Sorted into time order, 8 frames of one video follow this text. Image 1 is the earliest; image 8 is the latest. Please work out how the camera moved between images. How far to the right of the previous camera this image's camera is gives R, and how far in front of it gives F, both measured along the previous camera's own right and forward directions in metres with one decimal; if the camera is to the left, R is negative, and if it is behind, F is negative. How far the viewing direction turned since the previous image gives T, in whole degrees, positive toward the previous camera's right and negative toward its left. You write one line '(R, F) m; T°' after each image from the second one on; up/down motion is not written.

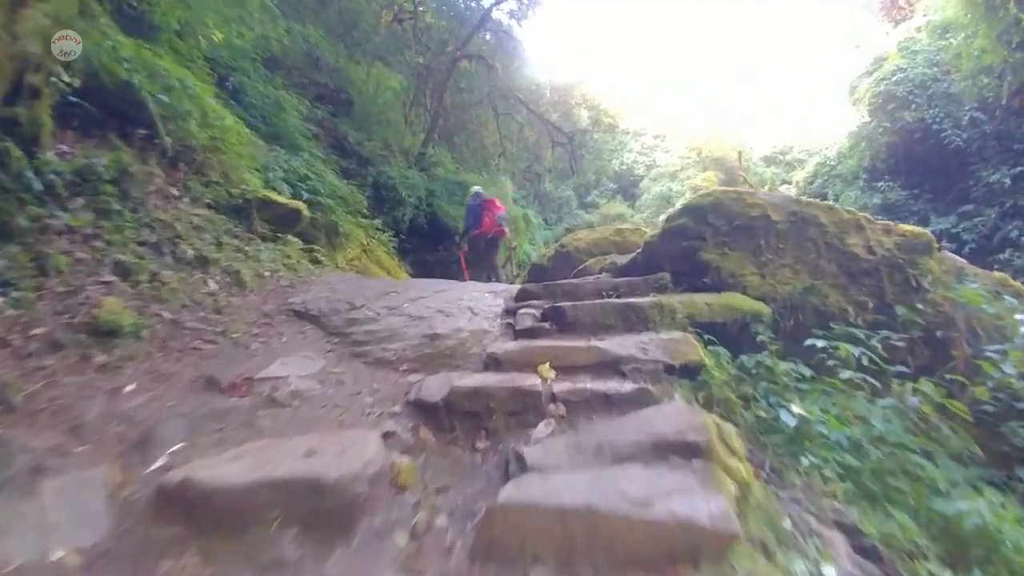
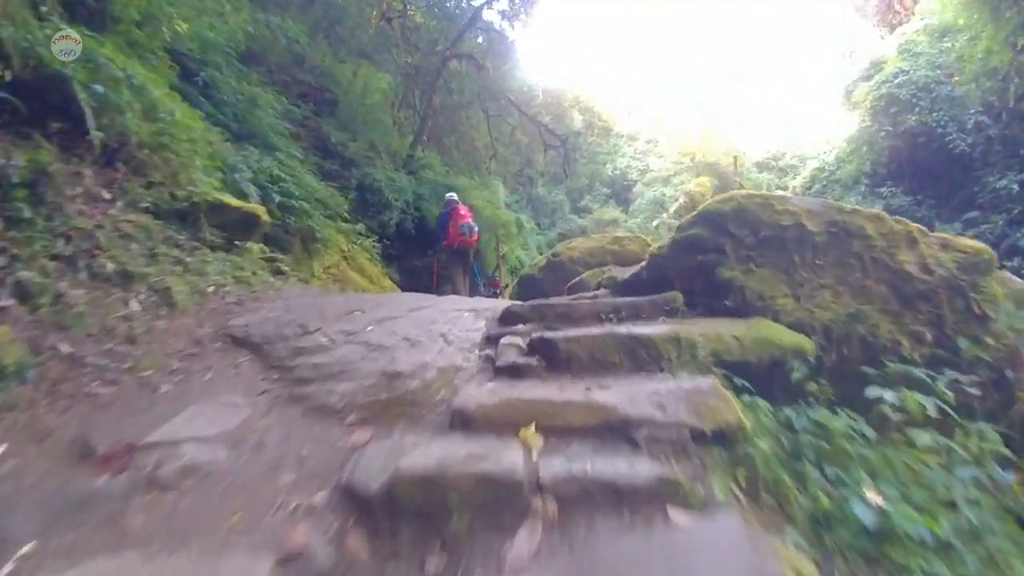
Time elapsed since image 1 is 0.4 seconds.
(+0.1, +0.5) m; +1°
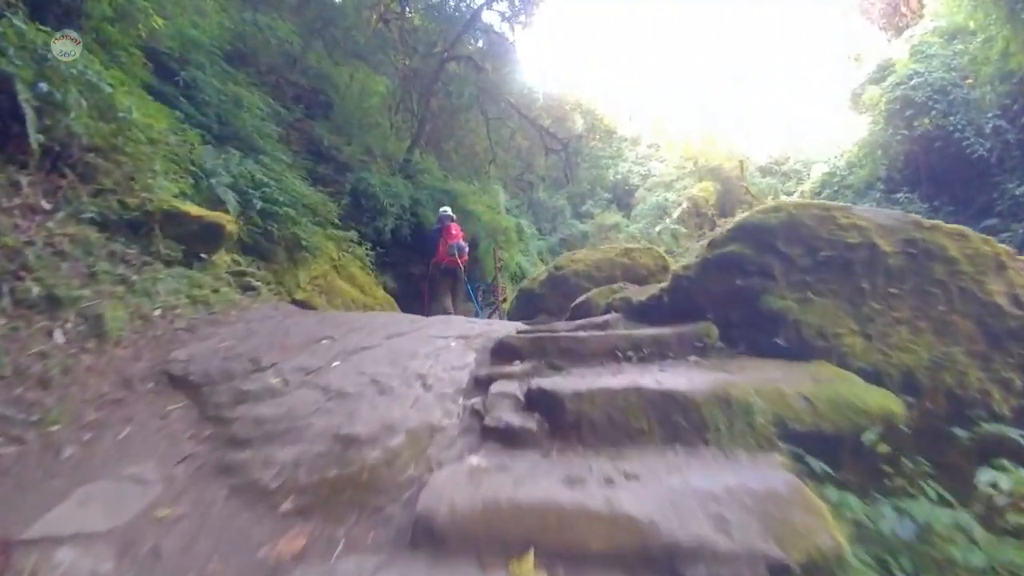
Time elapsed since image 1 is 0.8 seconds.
(0.0, +0.5) m; 0°
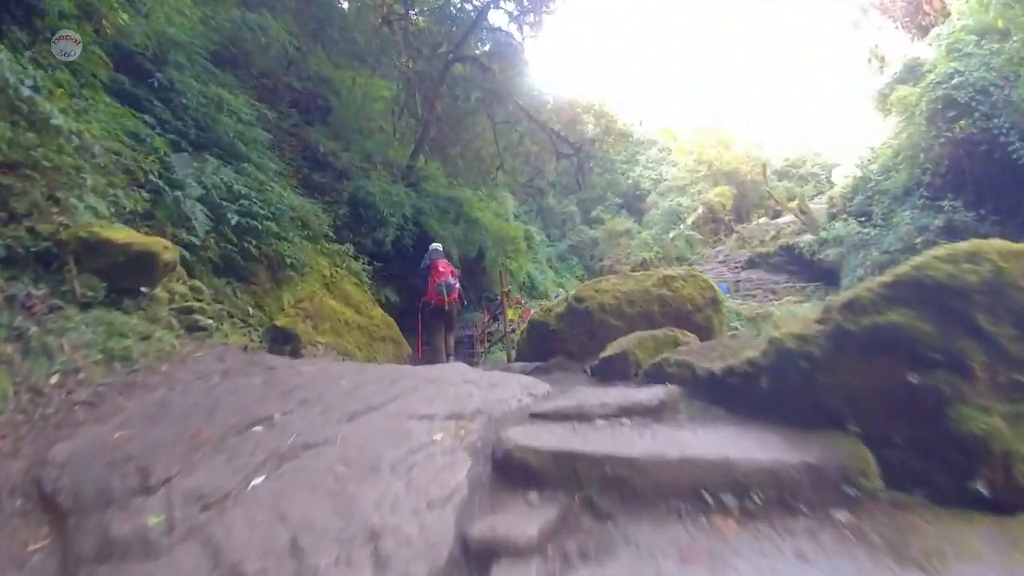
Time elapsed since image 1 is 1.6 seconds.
(0.0, +0.8) m; -1°
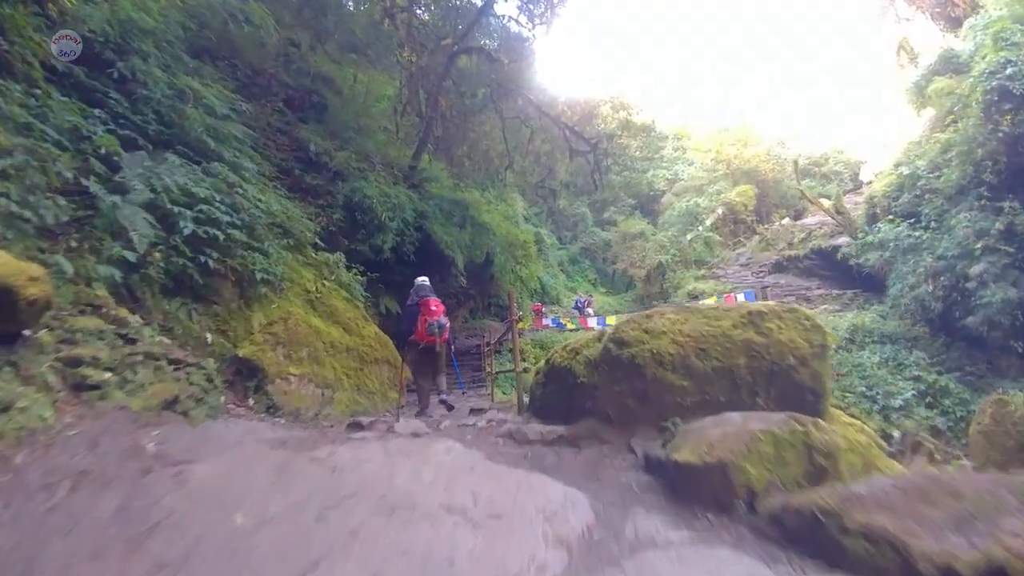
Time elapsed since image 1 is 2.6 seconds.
(0.0, +1.1) m; -1°
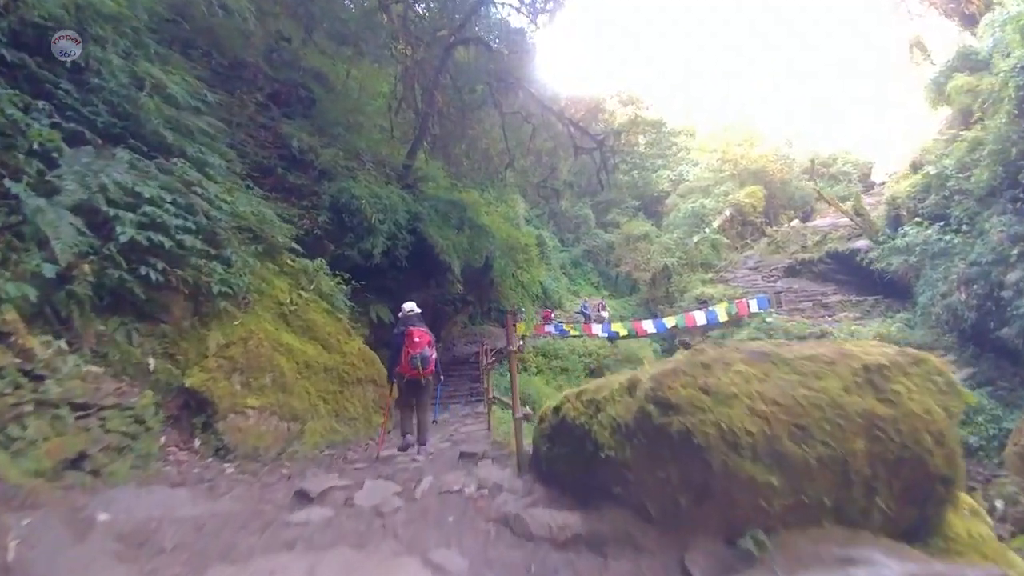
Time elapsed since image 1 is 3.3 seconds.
(0.0, +0.8) m; 0°
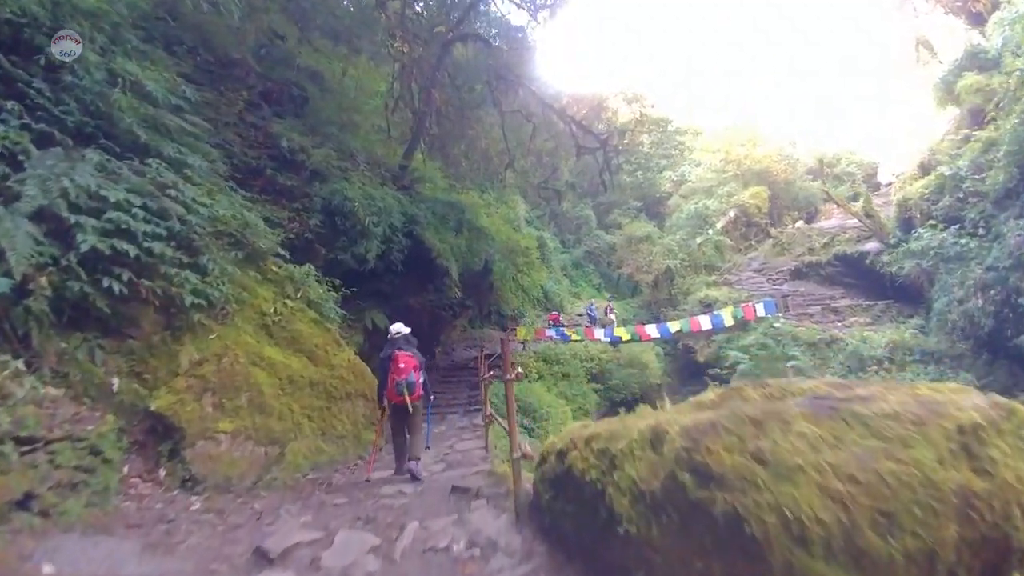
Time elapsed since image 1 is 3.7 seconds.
(0.0, +0.4) m; 0°
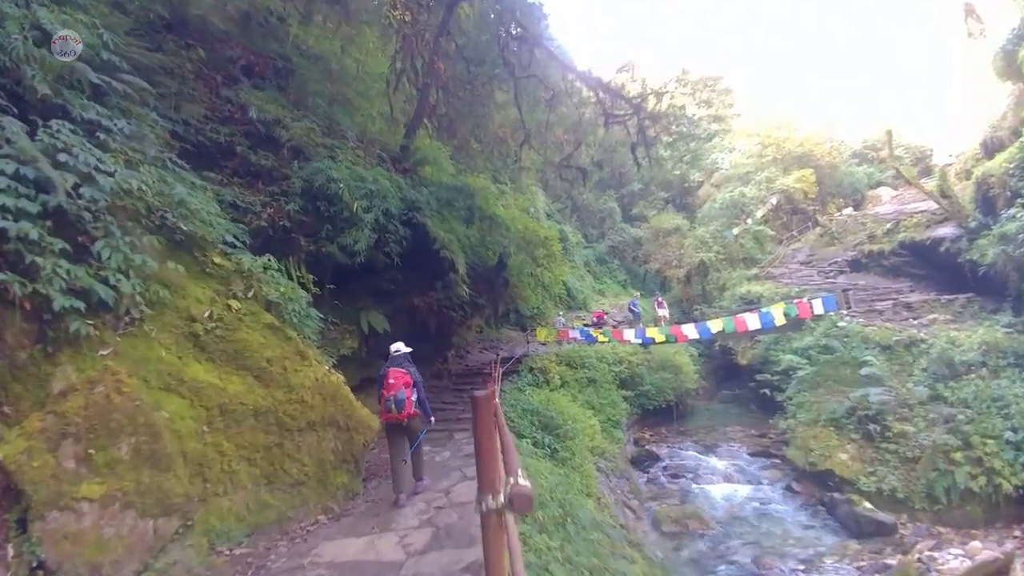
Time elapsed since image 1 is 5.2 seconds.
(+0.1, +1.5) m; -3°
